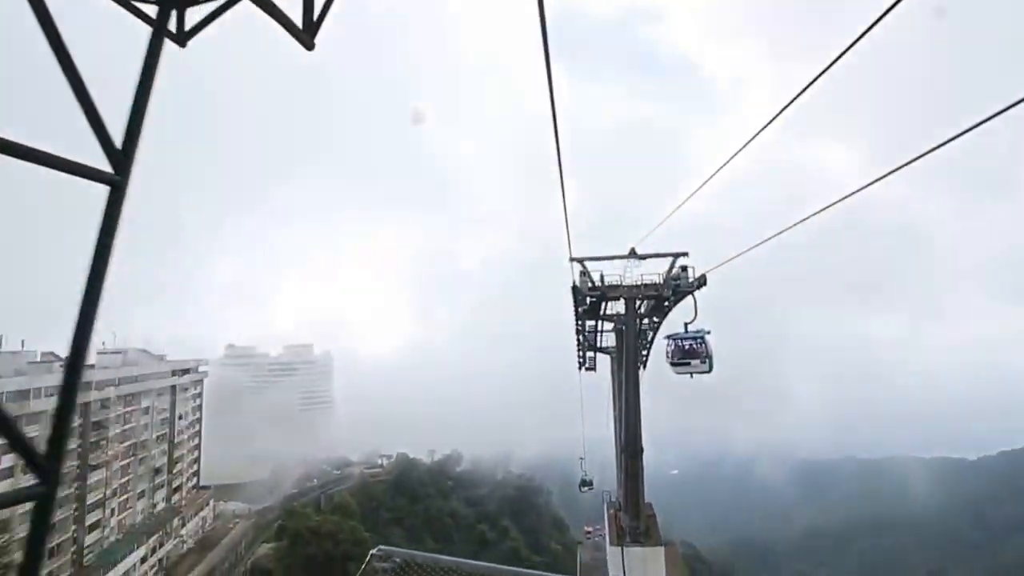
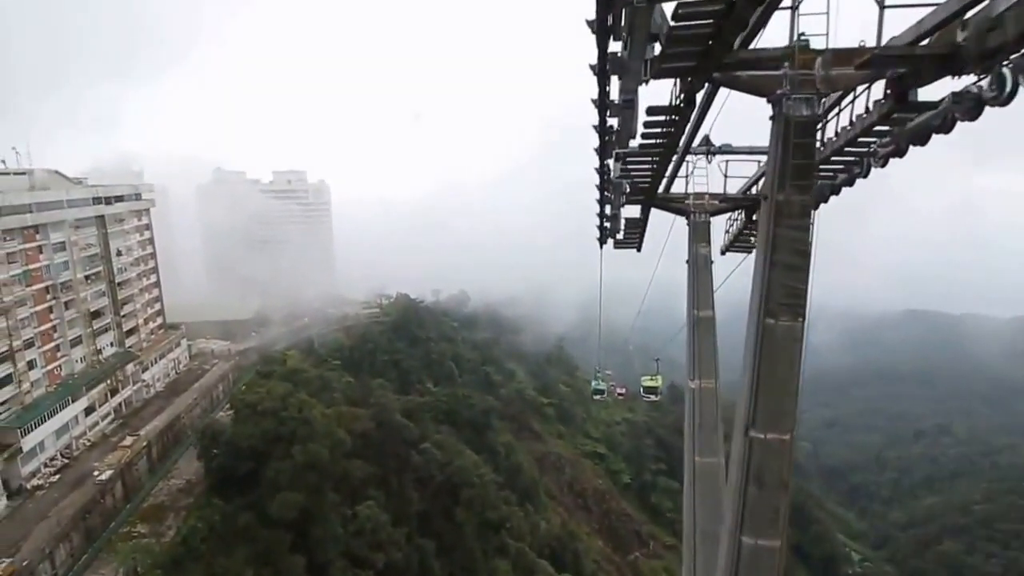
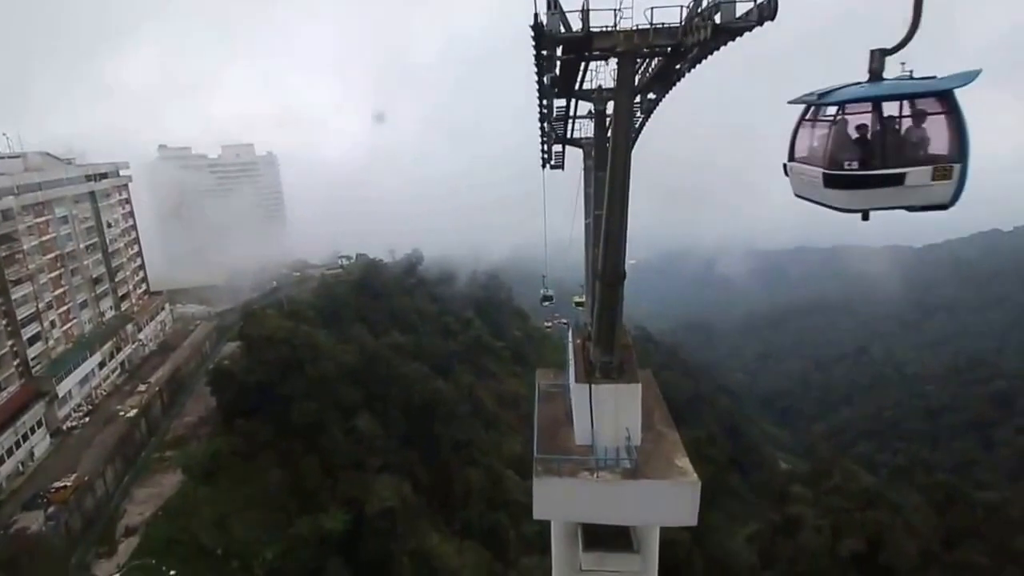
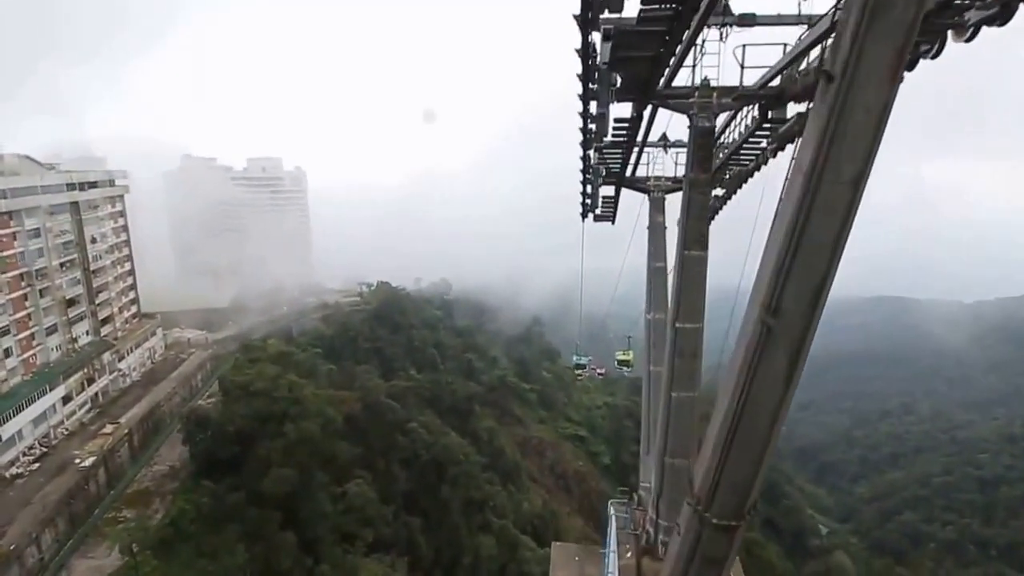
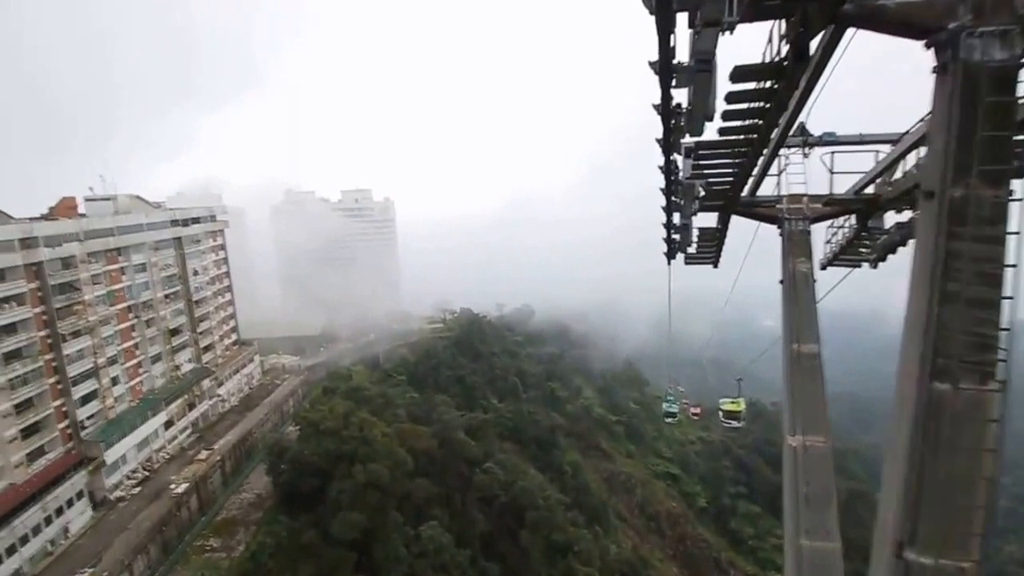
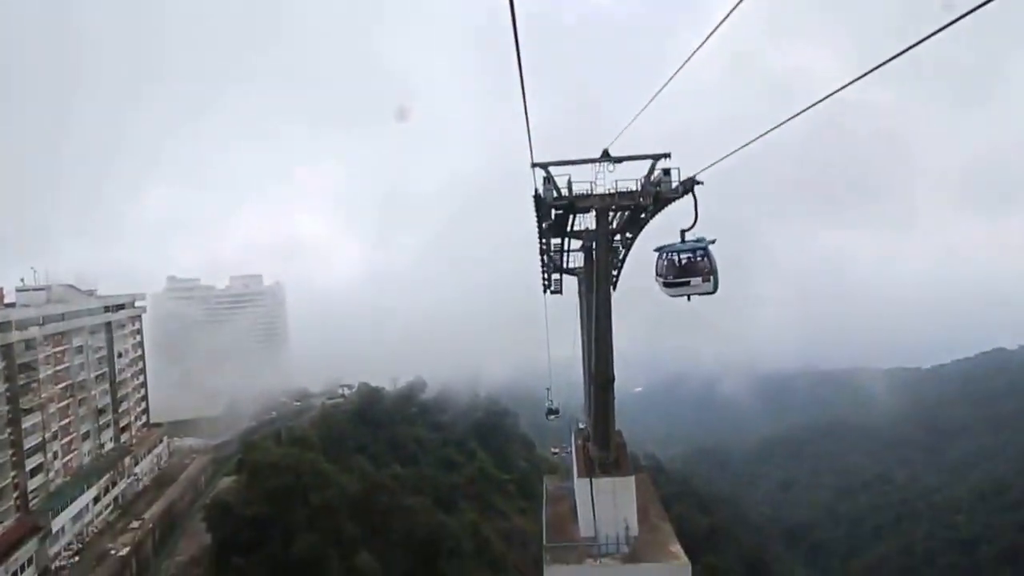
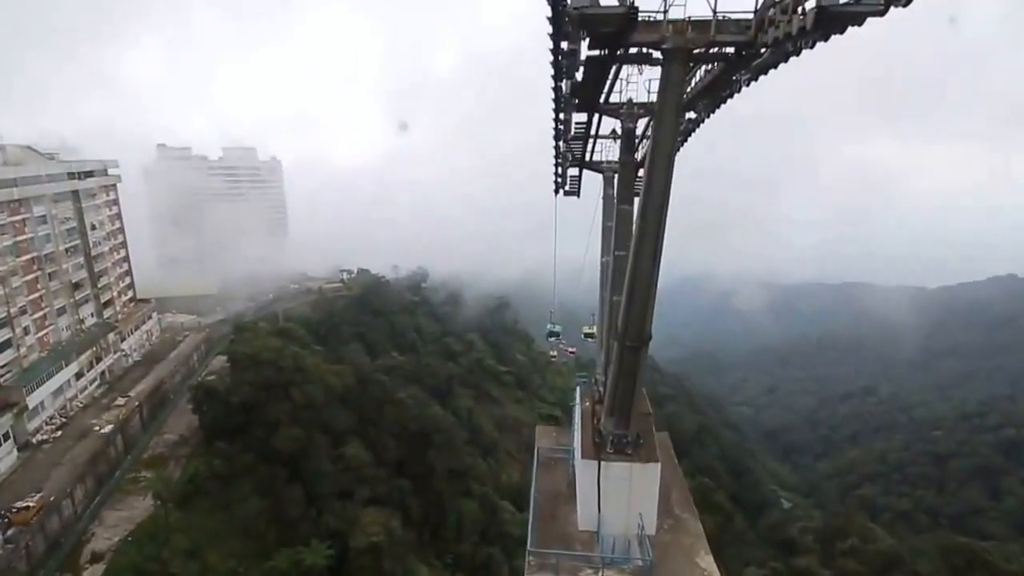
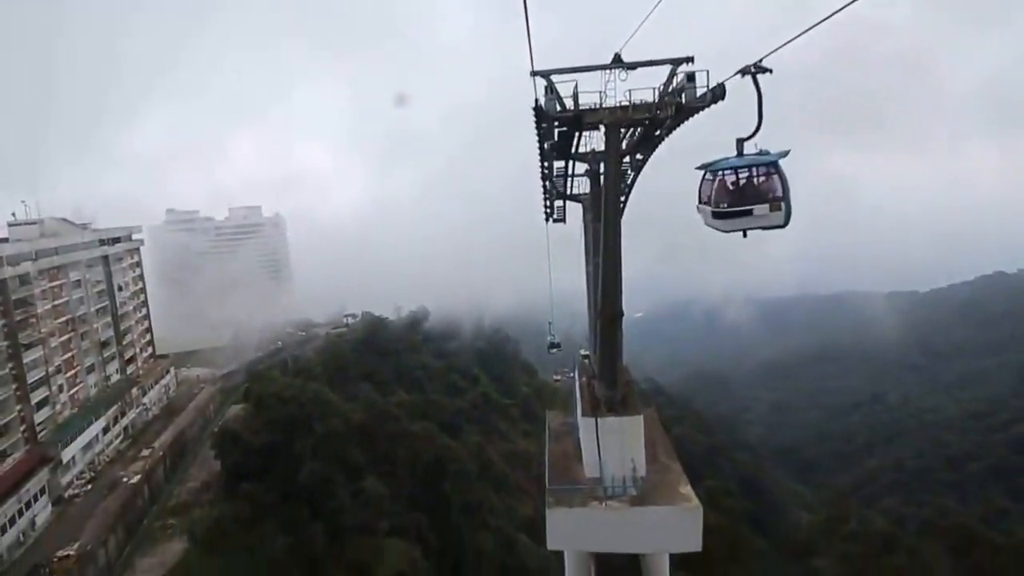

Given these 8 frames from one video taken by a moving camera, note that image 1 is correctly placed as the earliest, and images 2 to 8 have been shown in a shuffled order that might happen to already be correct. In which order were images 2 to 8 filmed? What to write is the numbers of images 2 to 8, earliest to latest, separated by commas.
6, 8, 3, 7, 4, 2, 5
